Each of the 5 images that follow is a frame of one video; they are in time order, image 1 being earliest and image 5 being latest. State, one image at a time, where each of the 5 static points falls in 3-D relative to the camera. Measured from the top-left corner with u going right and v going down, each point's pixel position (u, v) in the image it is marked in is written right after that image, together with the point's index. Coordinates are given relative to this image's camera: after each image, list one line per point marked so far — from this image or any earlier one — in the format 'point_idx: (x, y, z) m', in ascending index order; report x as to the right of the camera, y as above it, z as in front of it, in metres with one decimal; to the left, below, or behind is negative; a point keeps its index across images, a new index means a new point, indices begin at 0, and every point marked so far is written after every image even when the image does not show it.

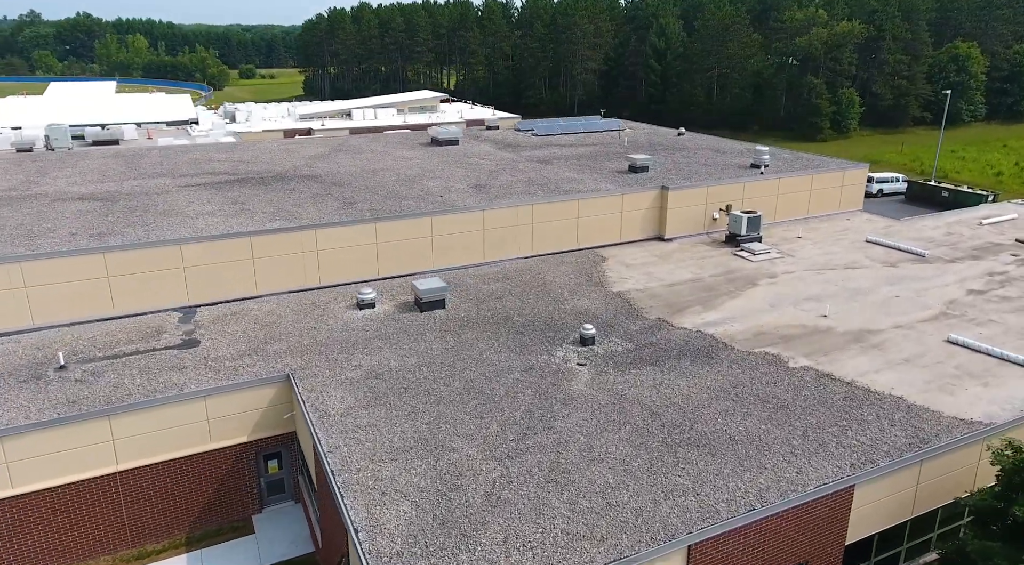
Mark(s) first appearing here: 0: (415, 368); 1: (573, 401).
0: (-2.3, -2.0, +16.3) m
1: (+1.3, -2.6, +14.9) m
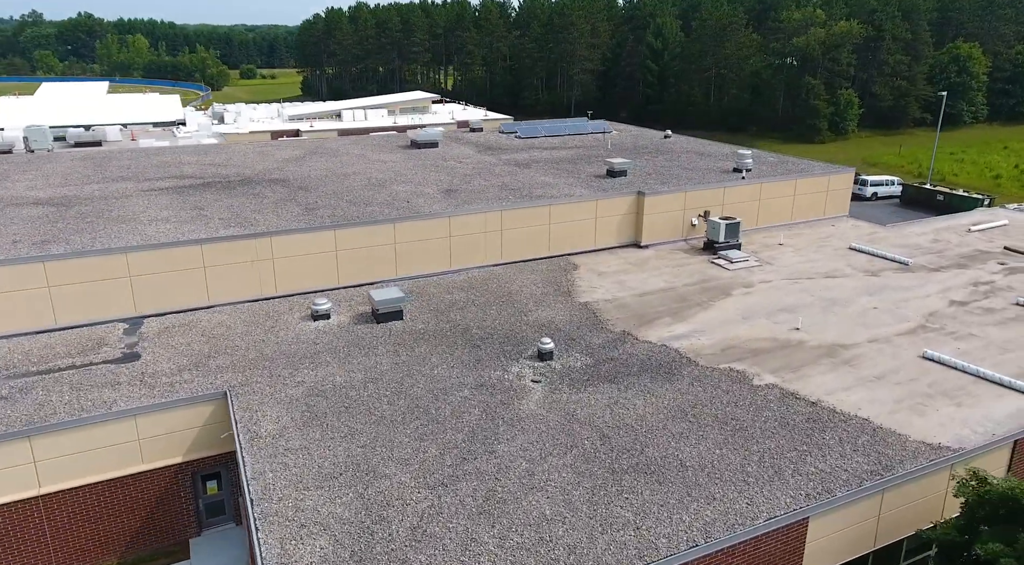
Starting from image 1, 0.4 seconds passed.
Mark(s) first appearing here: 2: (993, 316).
0: (-3.4, -2.3, +15.5) m
1: (+0.2, -2.8, +14.1) m
2: (+13.4, -0.9, +19.4) m
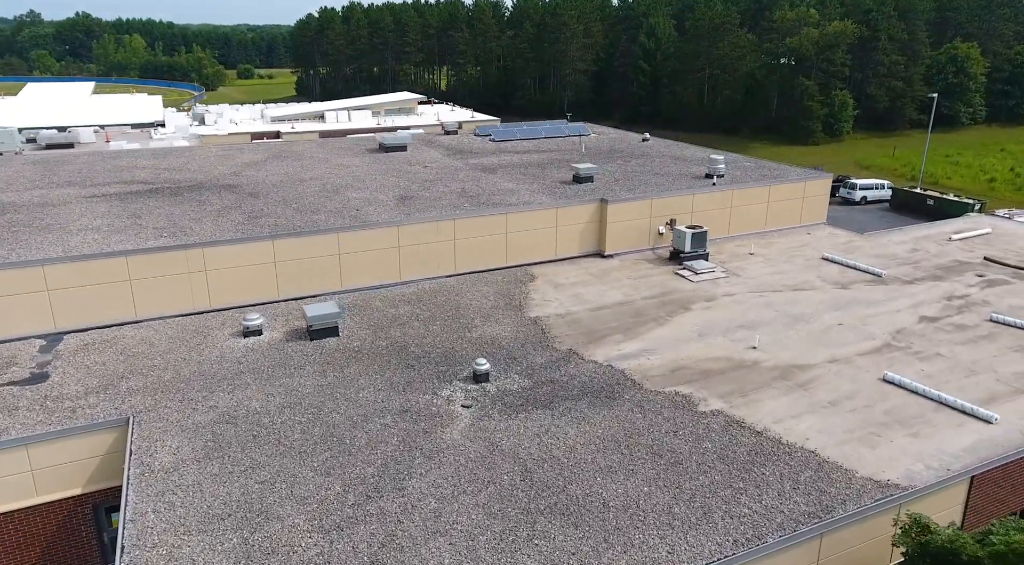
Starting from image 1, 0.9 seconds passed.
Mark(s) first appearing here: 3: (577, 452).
0: (-4.9, -2.7, +14.5) m
1: (-1.4, -3.2, +13.1) m
2: (+11.9, -1.4, +18.3) m
3: (+1.2, -3.2, +13.1) m
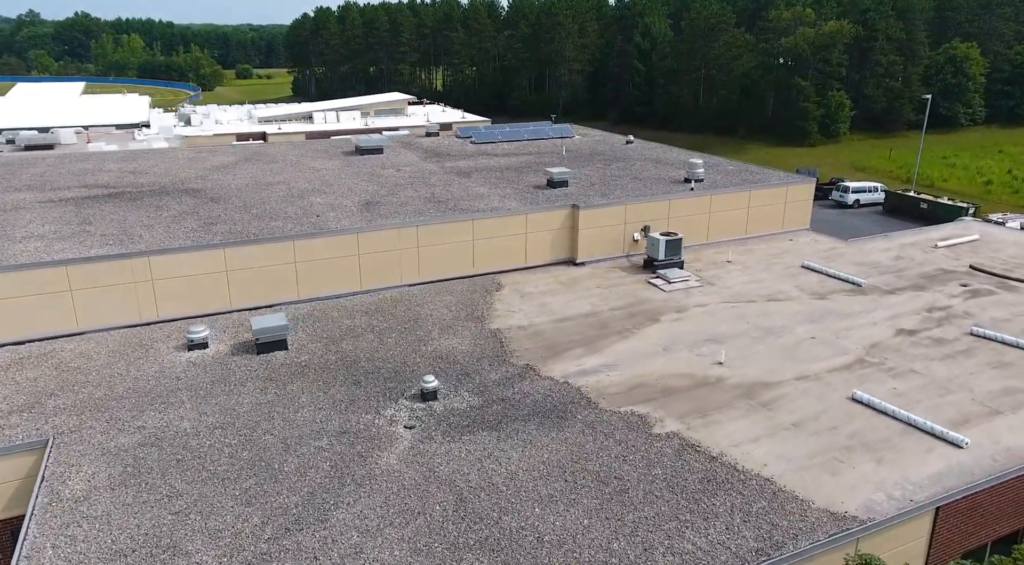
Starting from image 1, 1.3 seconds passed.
0: (-6.1, -3.0, +13.7) m
1: (-2.5, -3.5, +12.3) m
2: (+10.8, -1.7, +17.5) m
3: (+0.1, -3.5, +12.4) m
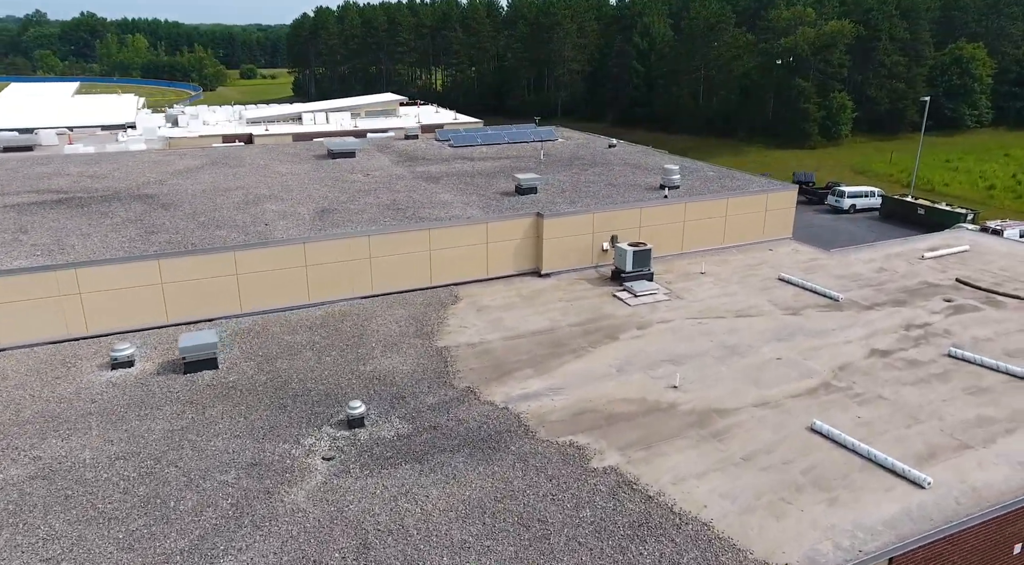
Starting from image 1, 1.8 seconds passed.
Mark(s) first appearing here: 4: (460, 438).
0: (-7.4, -3.3, +12.7) m
1: (-3.9, -3.9, +11.3) m
2: (+9.5, -2.1, +16.3) m
3: (-1.3, -3.9, +11.3) m
4: (-1.0, -3.1, +13.7) m
